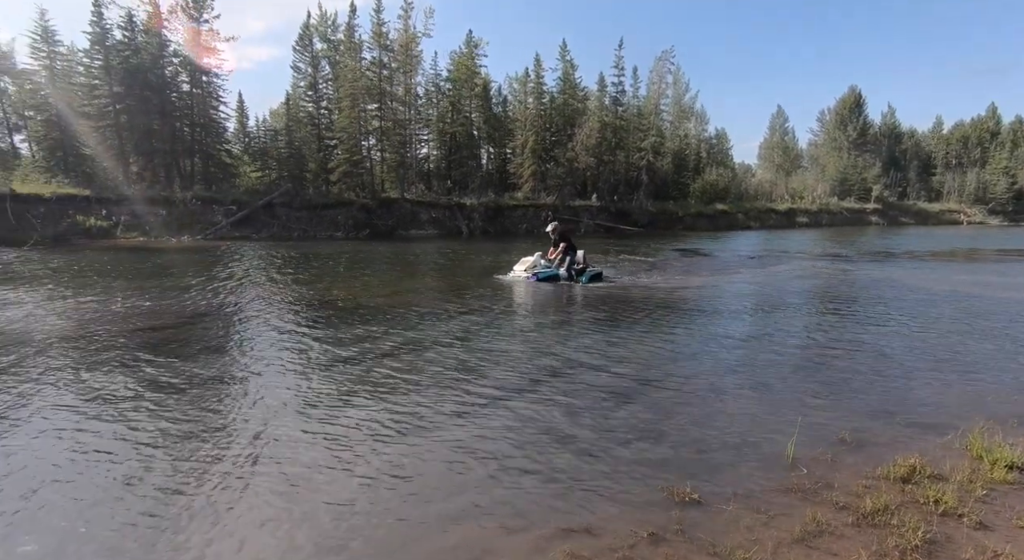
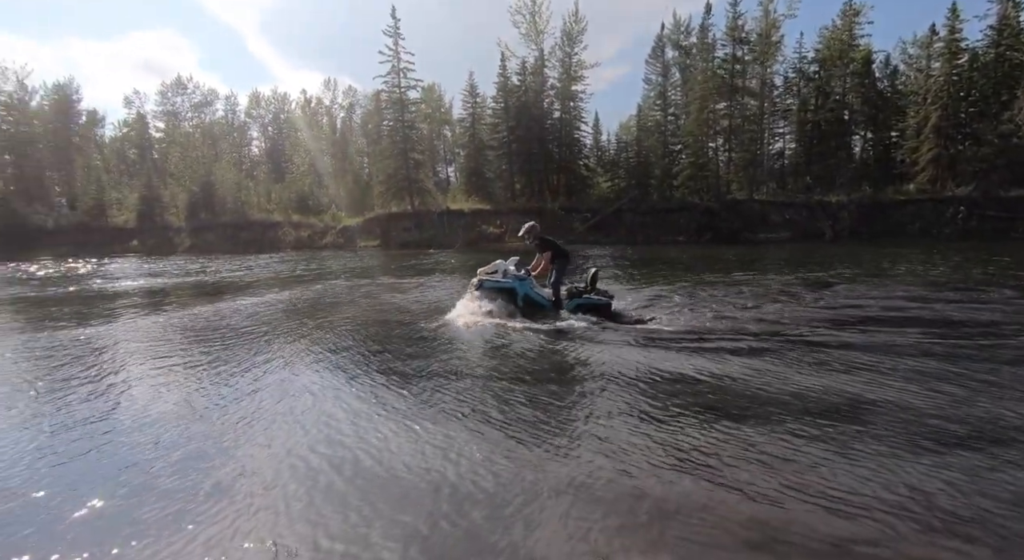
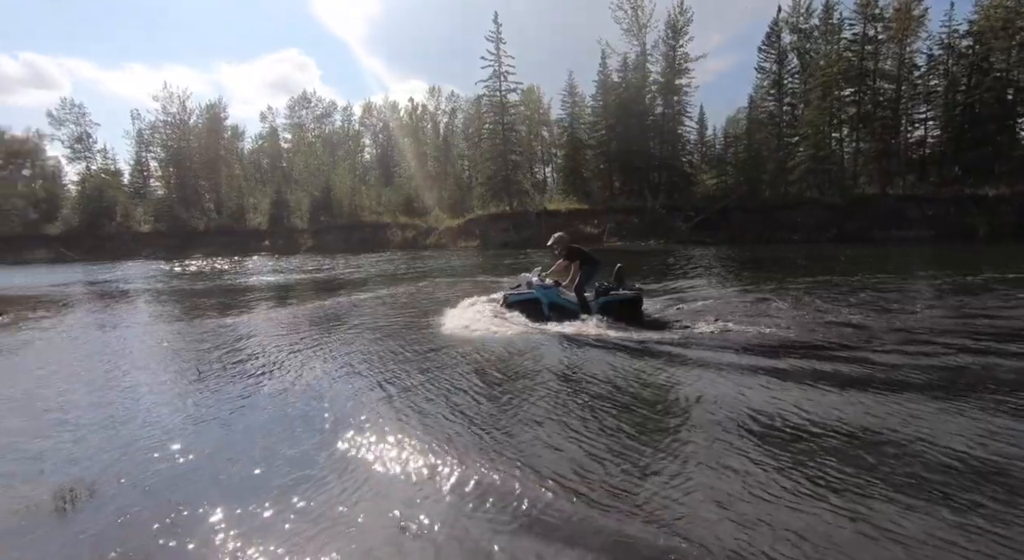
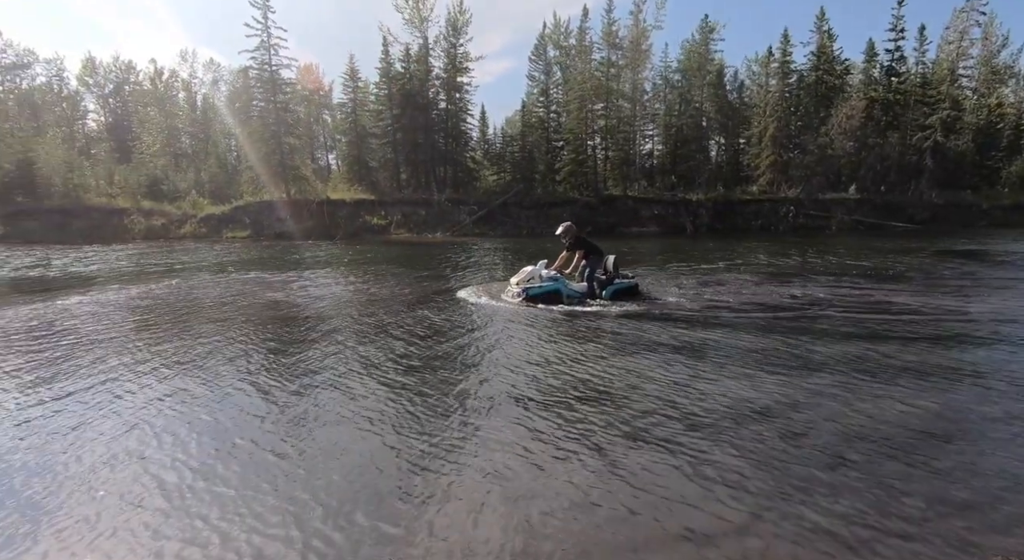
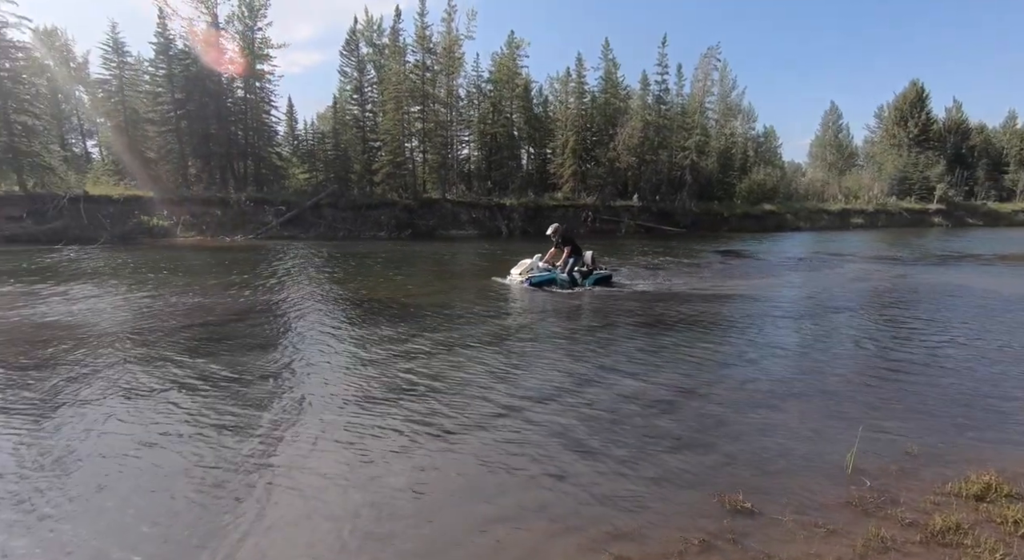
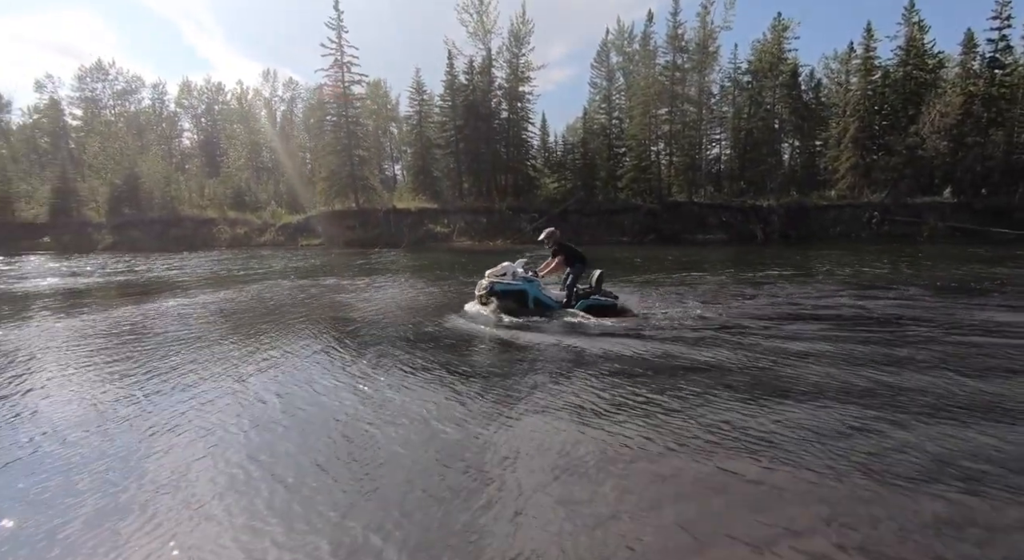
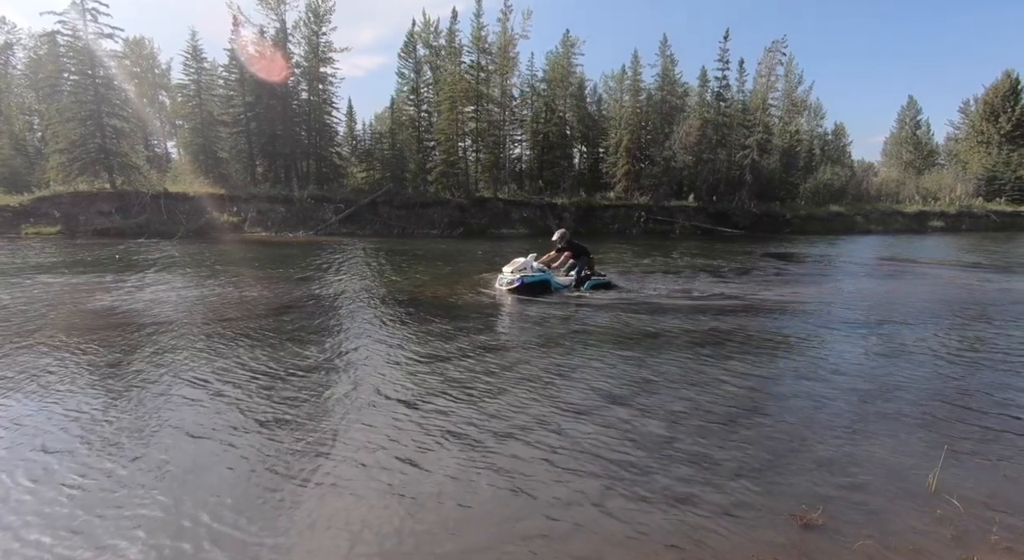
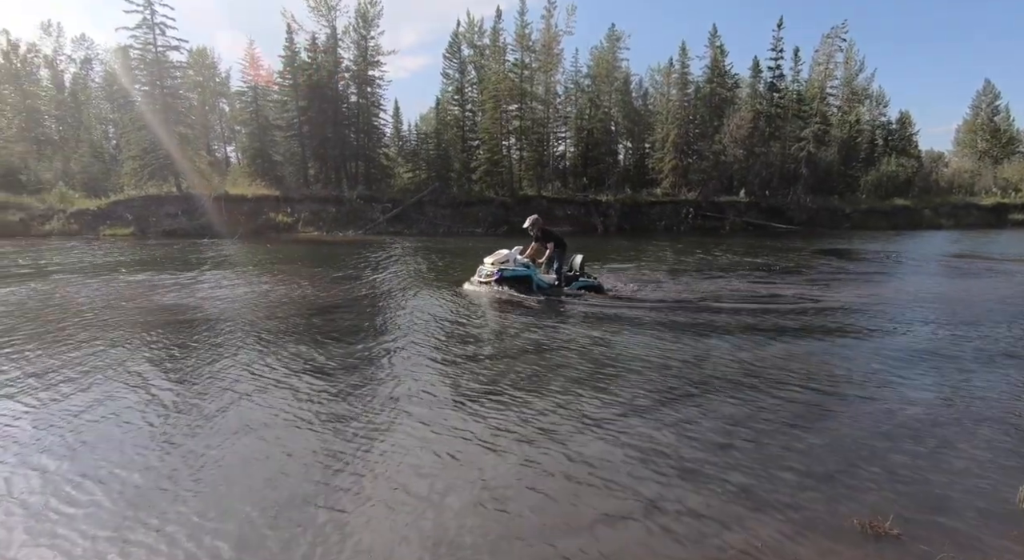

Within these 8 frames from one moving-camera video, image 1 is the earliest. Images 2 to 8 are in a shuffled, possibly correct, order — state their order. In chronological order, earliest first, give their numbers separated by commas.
5, 7, 8, 4, 6, 2, 3
